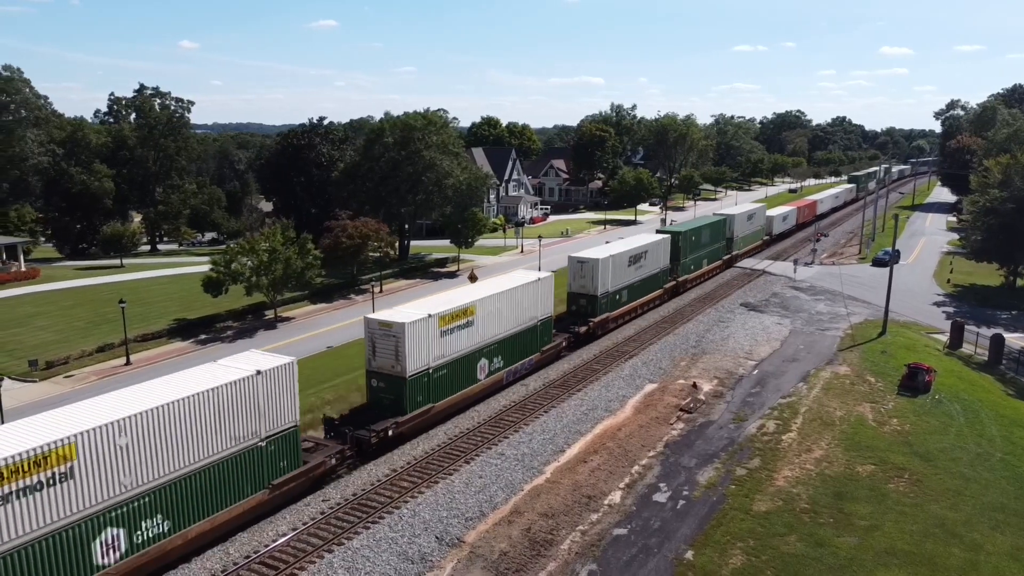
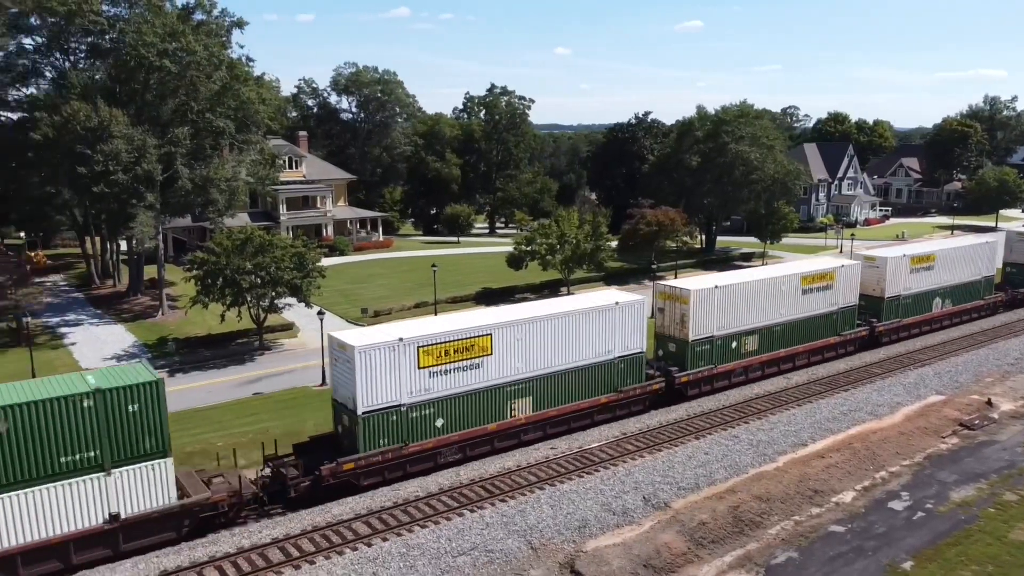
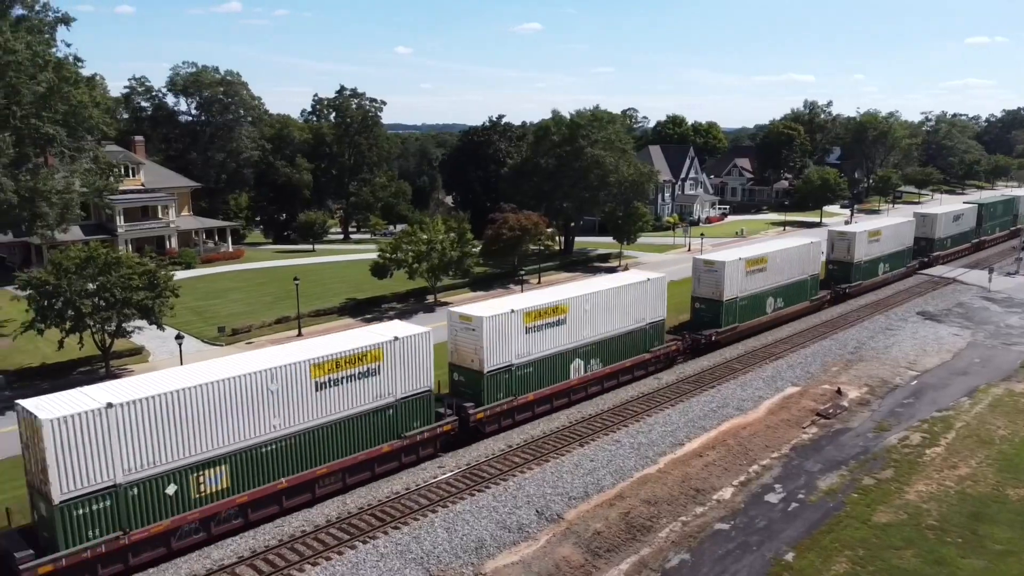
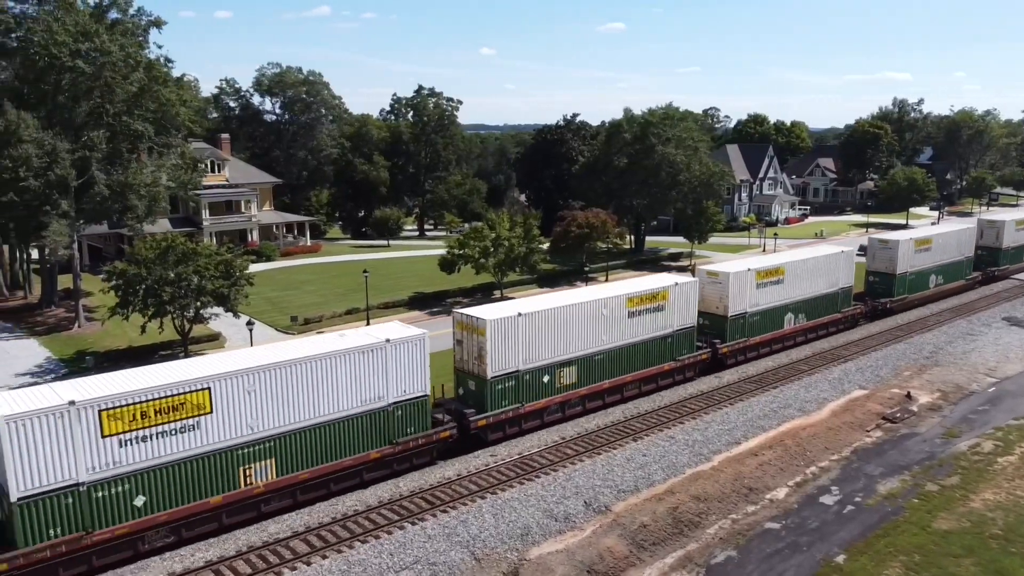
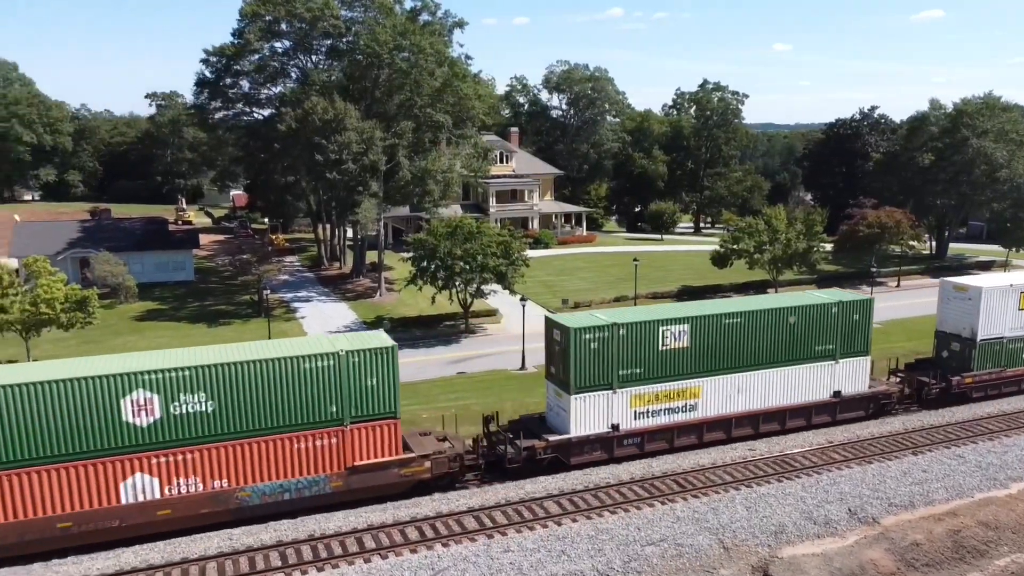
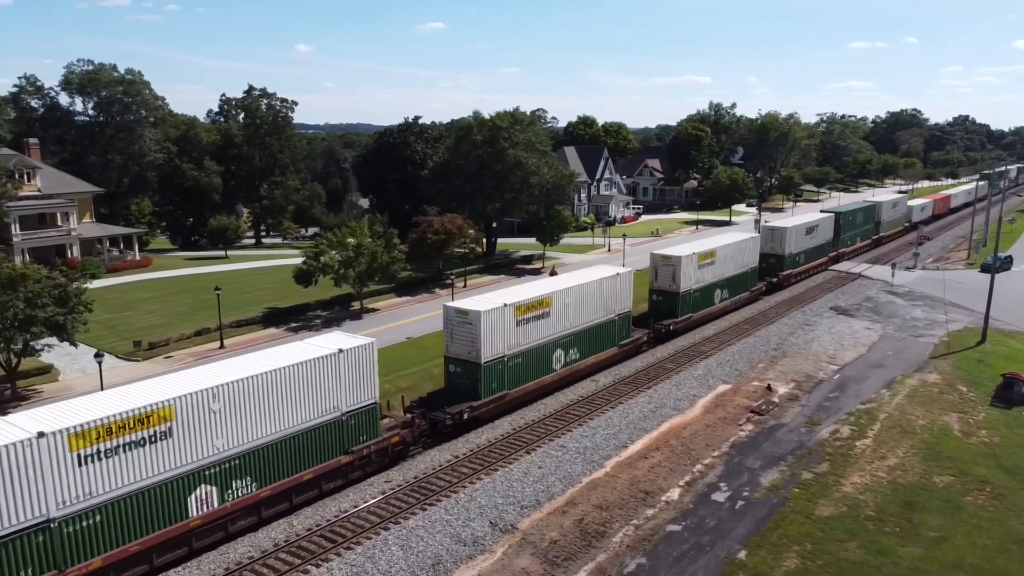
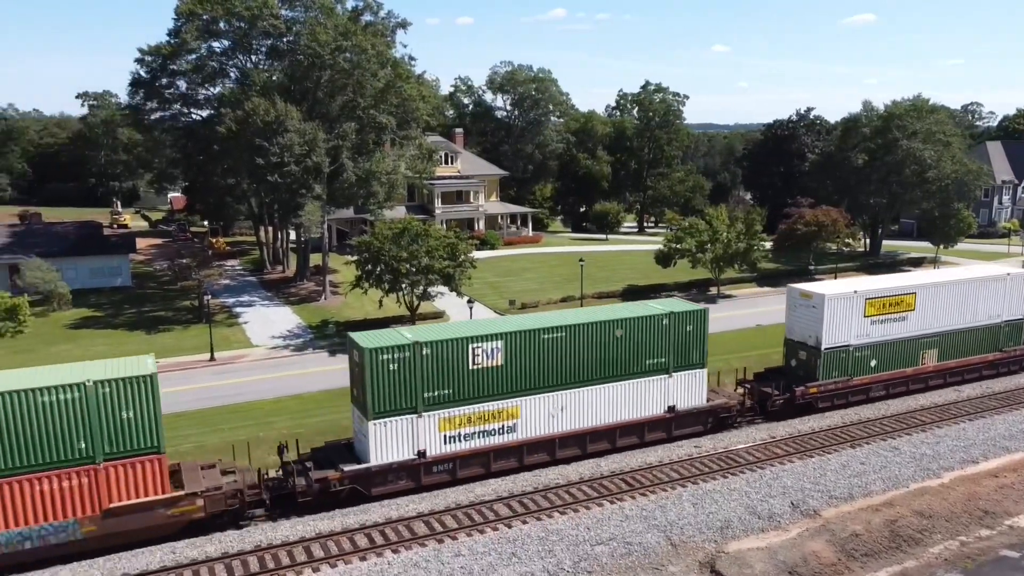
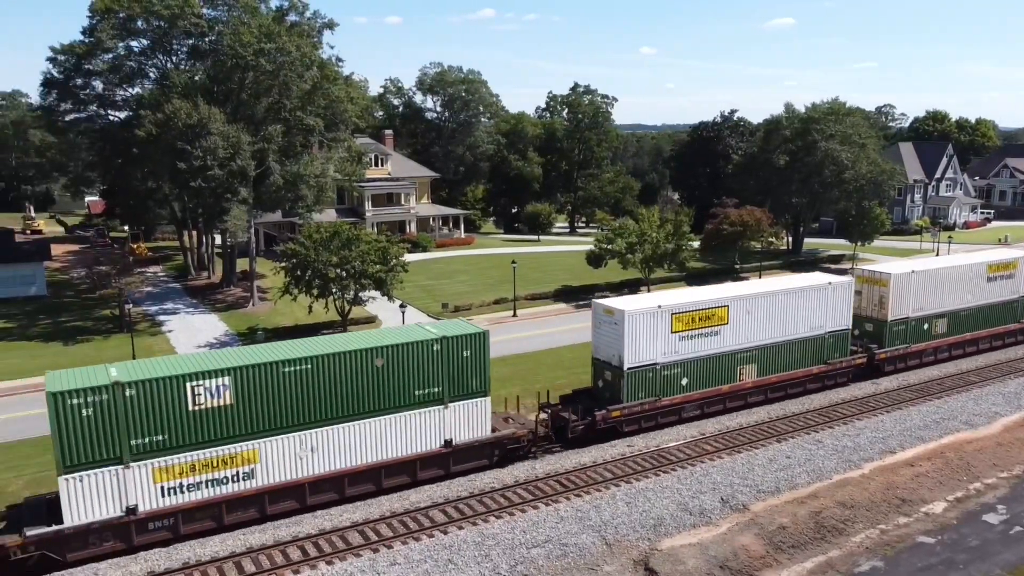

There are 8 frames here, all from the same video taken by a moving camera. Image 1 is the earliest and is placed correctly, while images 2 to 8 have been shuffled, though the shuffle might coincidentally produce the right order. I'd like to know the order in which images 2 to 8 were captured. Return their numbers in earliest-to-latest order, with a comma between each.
6, 3, 4, 2, 8, 7, 5
